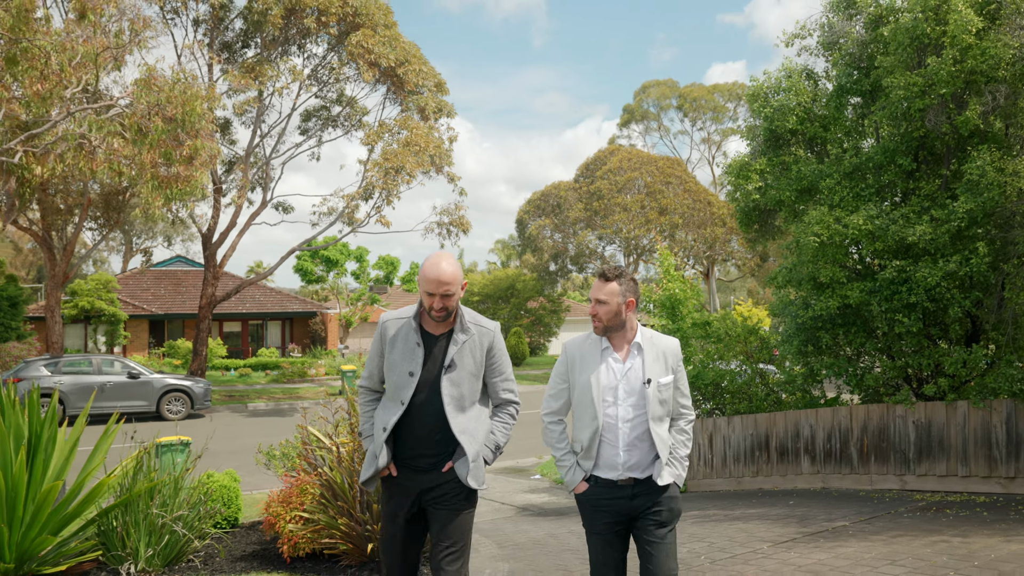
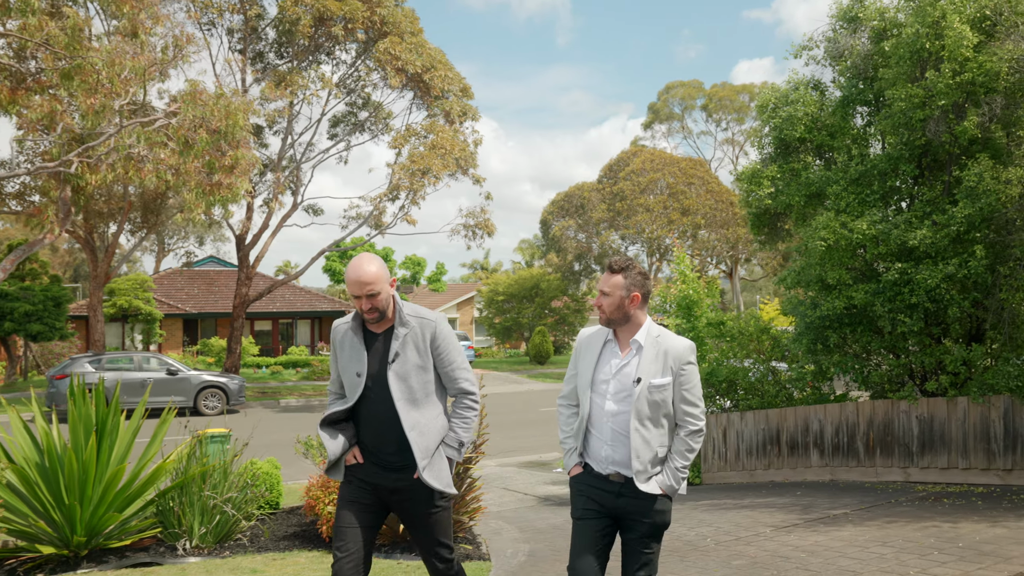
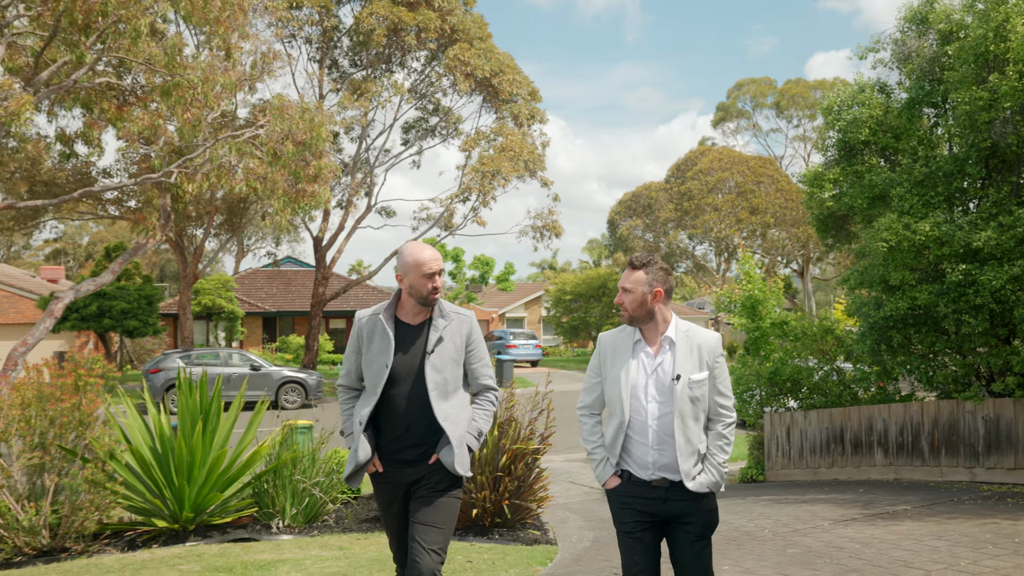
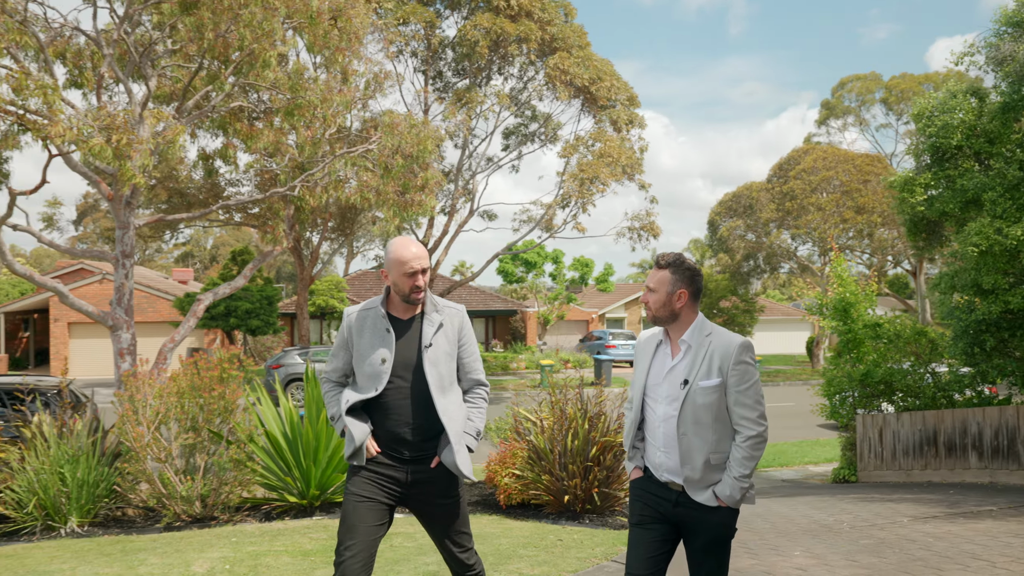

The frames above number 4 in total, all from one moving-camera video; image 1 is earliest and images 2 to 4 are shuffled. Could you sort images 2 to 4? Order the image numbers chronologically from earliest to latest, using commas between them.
2, 3, 4
